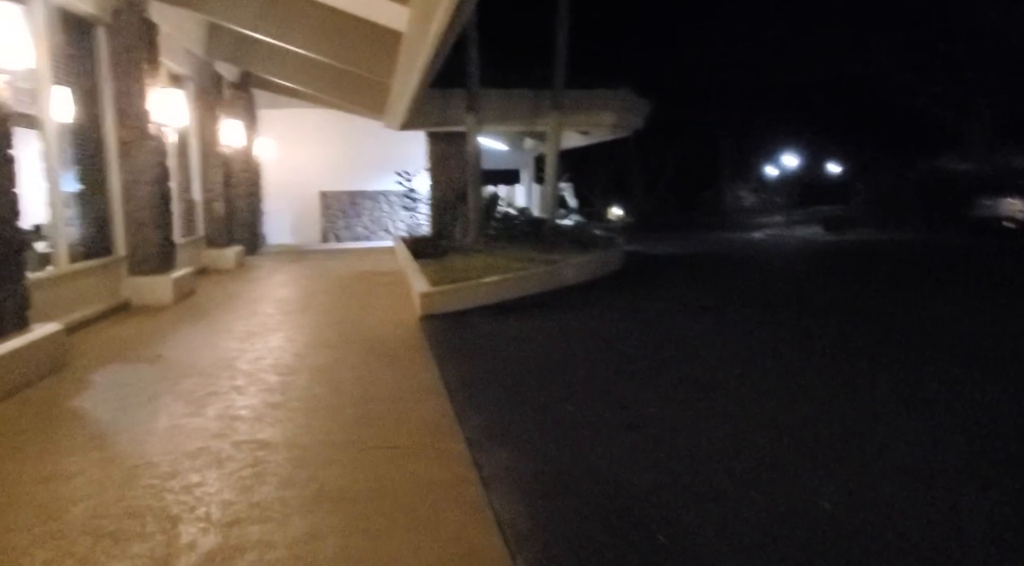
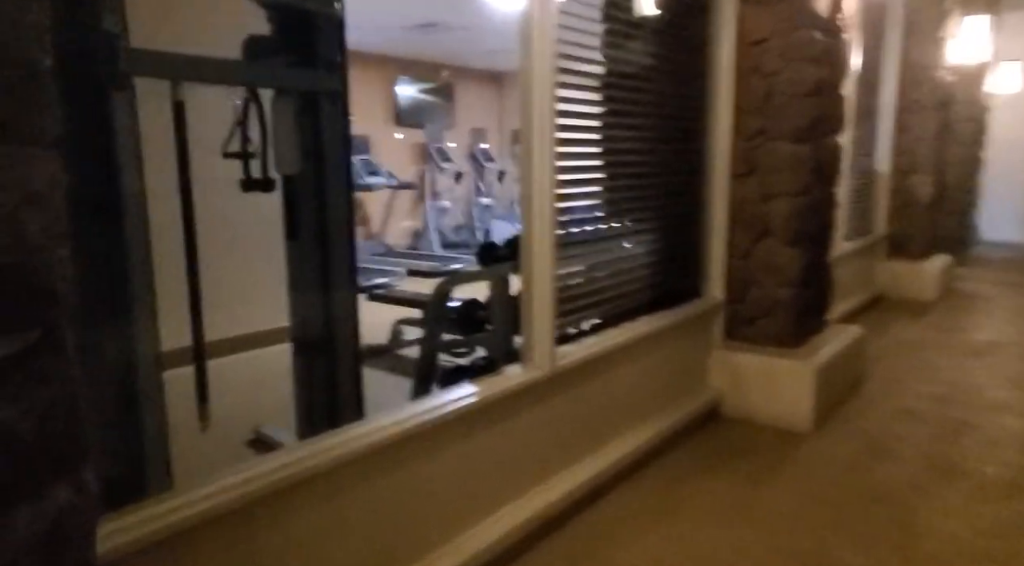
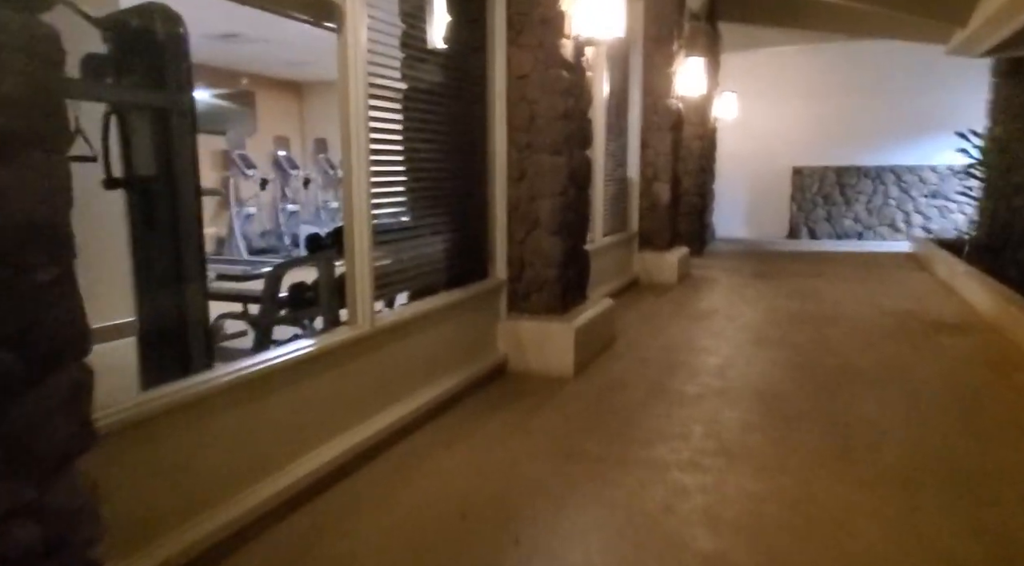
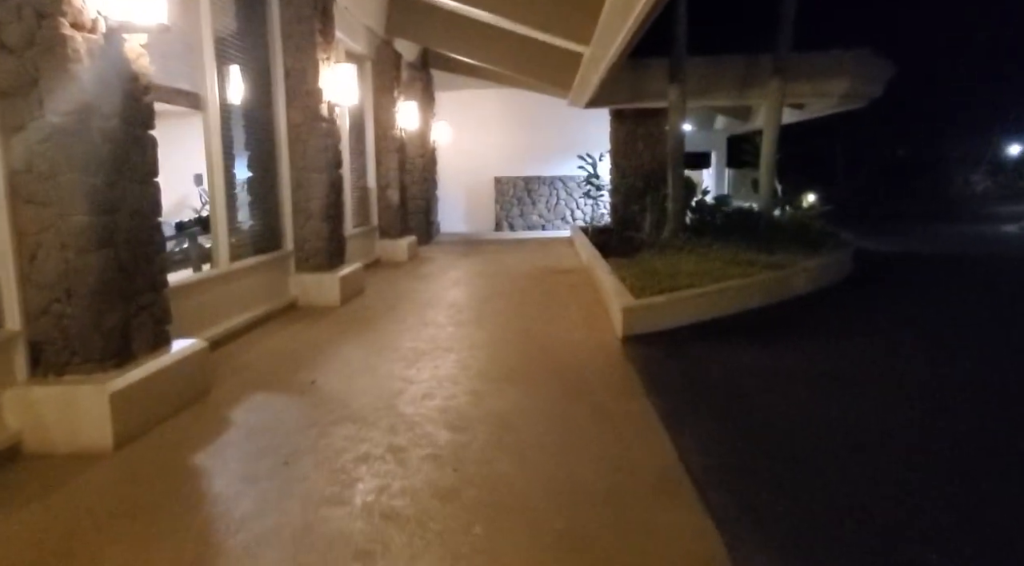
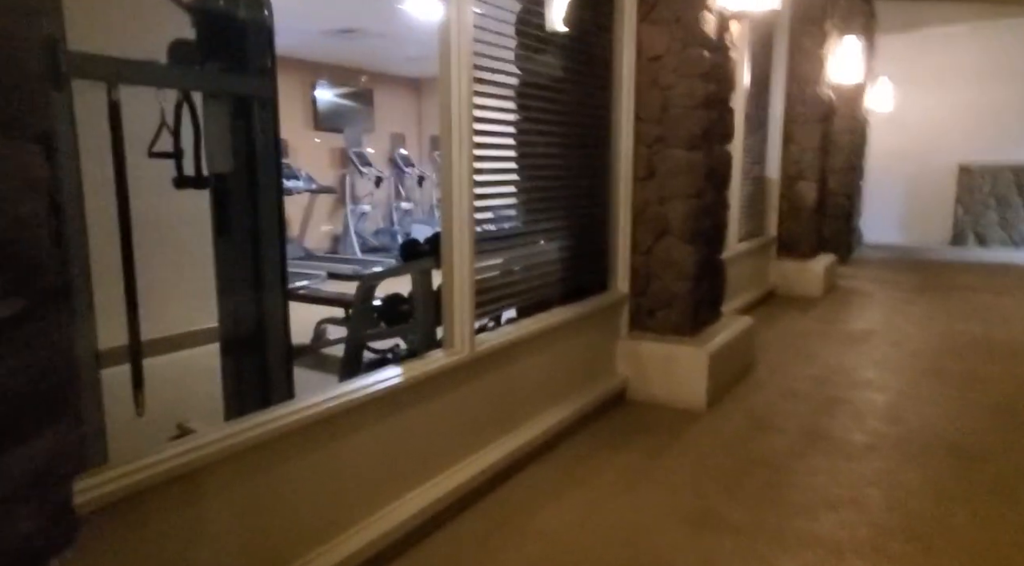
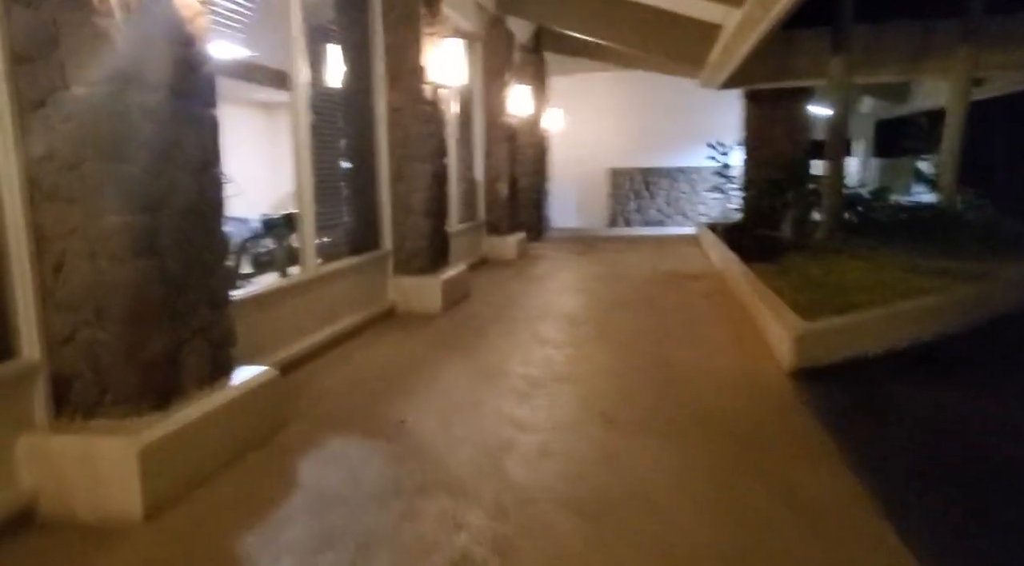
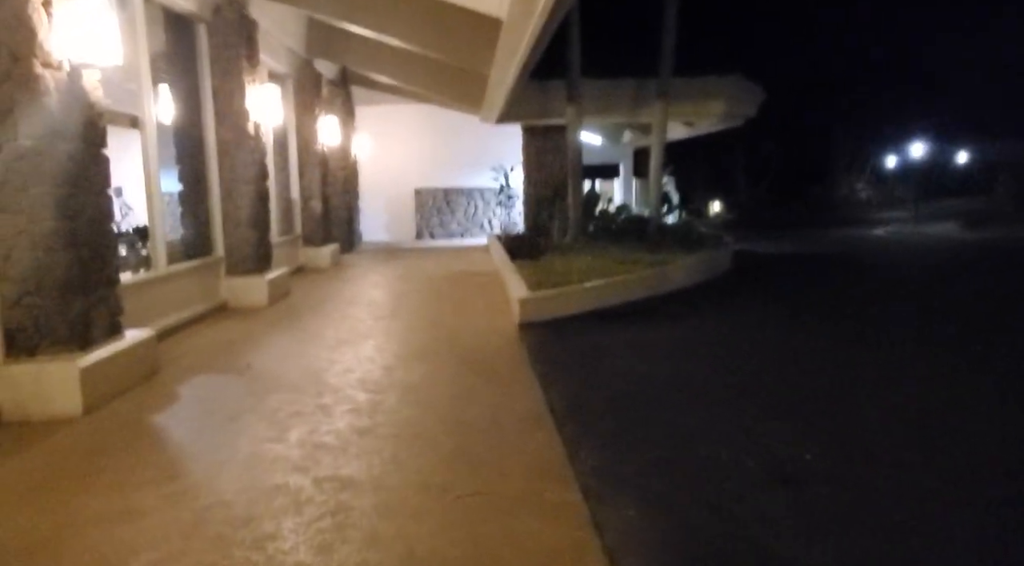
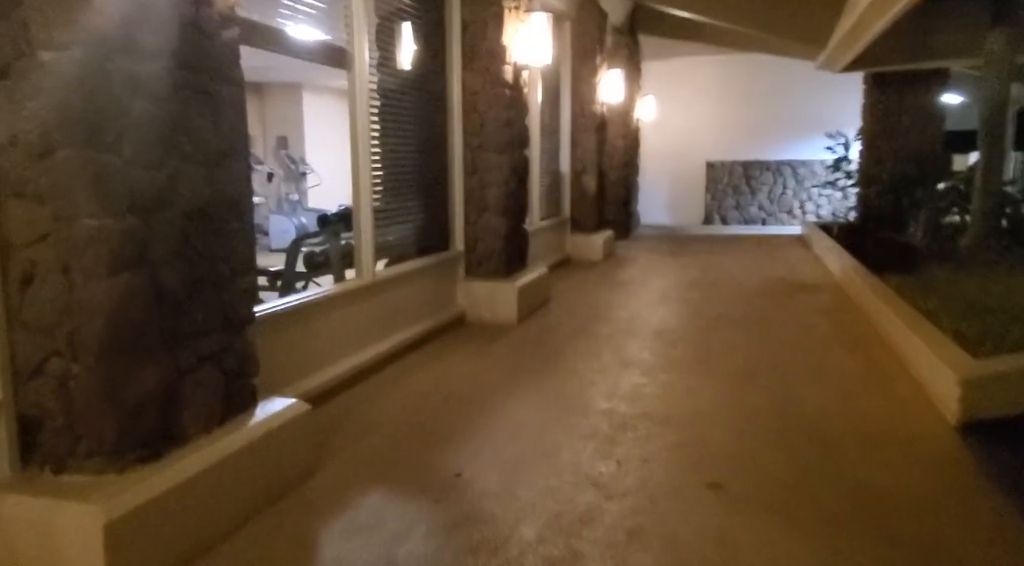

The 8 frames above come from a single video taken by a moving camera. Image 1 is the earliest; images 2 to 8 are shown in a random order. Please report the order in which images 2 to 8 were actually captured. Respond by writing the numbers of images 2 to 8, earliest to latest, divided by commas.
7, 4, 6, 8, 3, 5, 2
